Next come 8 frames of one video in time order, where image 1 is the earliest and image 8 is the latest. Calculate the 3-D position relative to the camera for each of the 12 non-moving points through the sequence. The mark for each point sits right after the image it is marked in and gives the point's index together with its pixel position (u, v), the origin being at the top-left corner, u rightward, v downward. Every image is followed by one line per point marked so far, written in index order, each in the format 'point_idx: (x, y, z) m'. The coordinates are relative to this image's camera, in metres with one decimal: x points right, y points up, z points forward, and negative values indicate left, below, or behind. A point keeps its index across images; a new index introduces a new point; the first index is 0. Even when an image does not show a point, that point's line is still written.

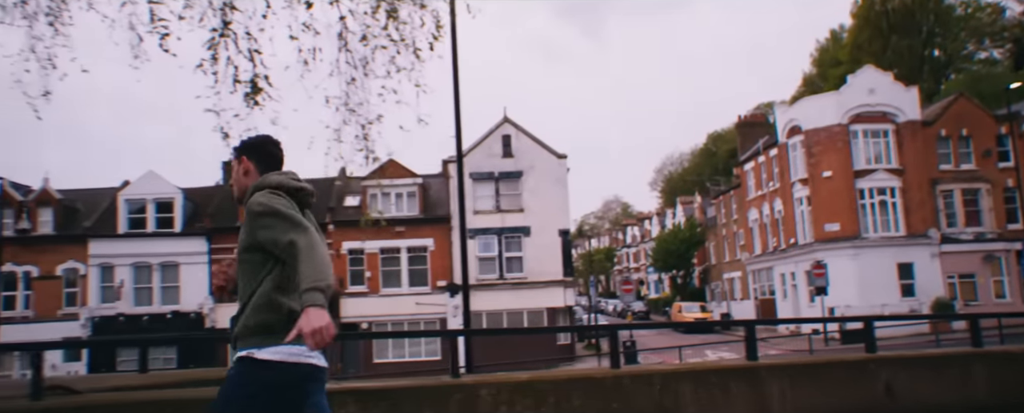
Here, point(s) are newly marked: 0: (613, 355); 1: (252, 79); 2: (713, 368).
0: (+0.8, -1.1, +5.7) m
1: (-2.7, +1.3, +7.6) m
2: (+1.5, -1.2, +5.8) m
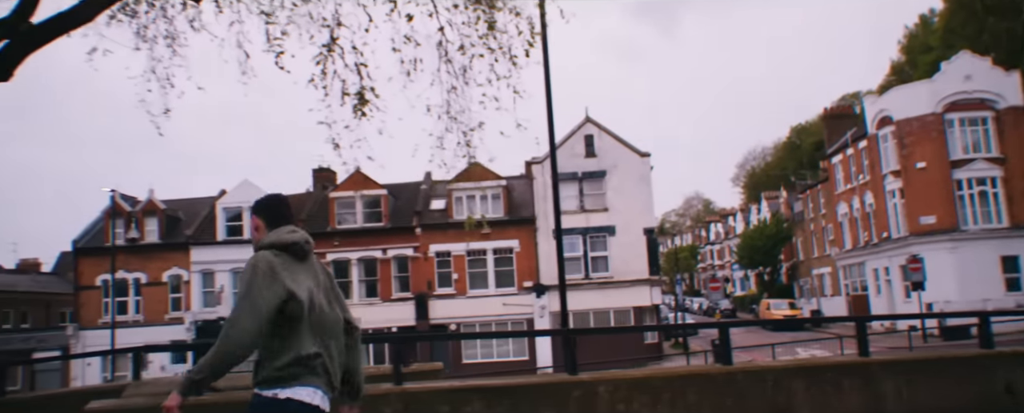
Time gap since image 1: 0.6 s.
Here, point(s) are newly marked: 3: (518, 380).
0: (+1.6, -1.1, +5.8) m
1: (-1.6, +1.2, +8.0) m
2: (+2.4, -1.2, +5.8) m
3: (+0.1, -1.2, +5.1) m
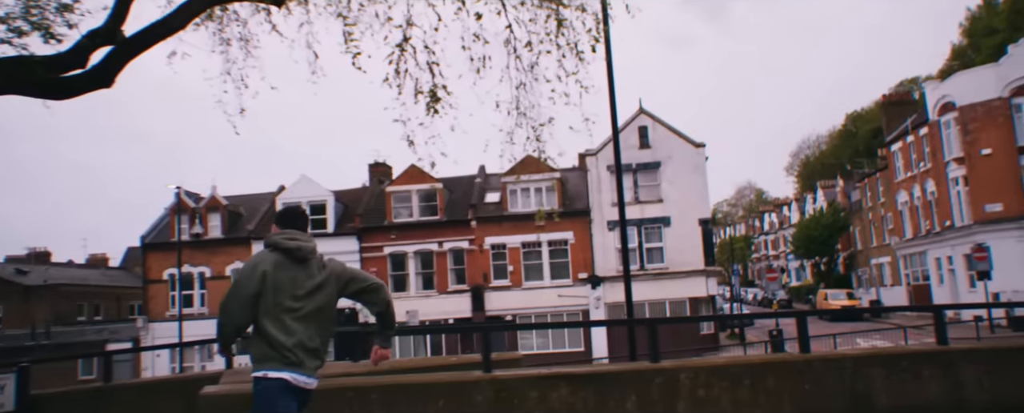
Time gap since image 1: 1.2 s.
0: (+2.3, -1.0, +5.8) m
1: (-0.9, +1.3, +8.2) m
2: (+3.0, -1.1, +5.8) m
3: (+0.6, -1.1, +5.3) m
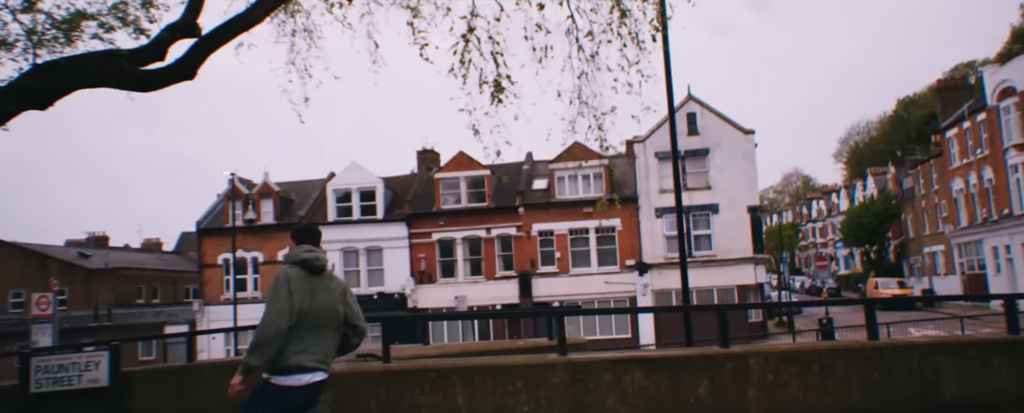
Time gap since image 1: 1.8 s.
0: (+2.8, -0.9, +5.9) m
1: (-0.2, +1.4, +8.4) m
2: (+3.6, -1.0, +5.8) m
3: (+1.2, -1.1, +5.4) m
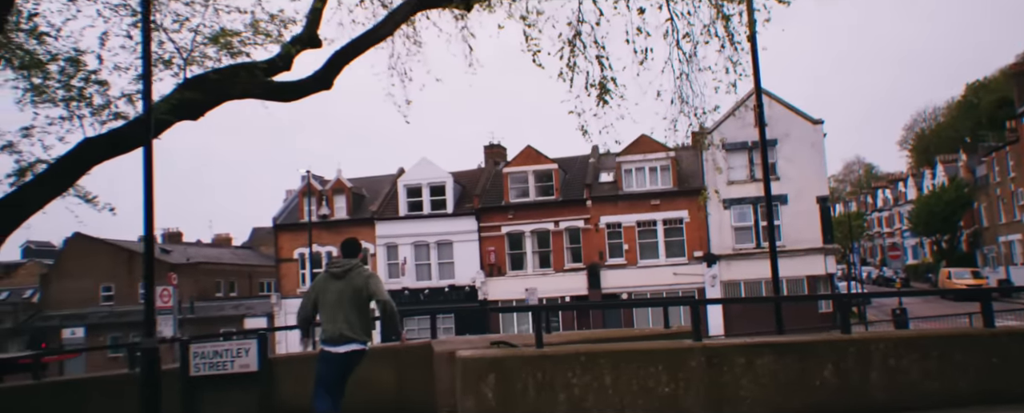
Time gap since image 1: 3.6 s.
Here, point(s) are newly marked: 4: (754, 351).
0: (+3.9, -0.9, +6.2) m
1: (+1.1, +1.5, +8.9) m
2: (+4.7, -1.0, +6.0) m
3: (+2.3, -1.0, +5.8) m
4: (+1.8, -1.1, +5.7) m
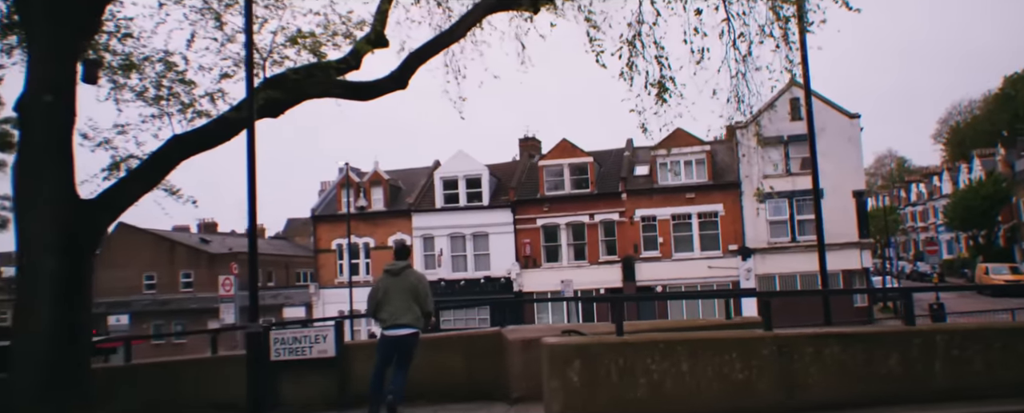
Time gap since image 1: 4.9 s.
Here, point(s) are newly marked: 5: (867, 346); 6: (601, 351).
0: (+4.6, -0.9, +6.4) m
1: (+1.8, +1.5, +9.2) m
2: (+5.3, -1.0, +6.2) m
3: (+2.9, -1.0, +6.1) m
4: (+2.5, -1.1, +6.0) m
5: (+2.8, -1.1, +6.0) m
6: (+0.7, -1.1, +5.7) m
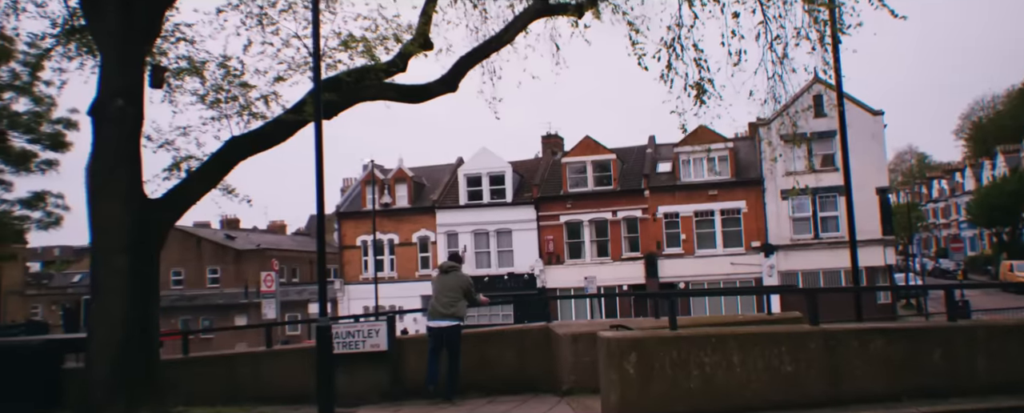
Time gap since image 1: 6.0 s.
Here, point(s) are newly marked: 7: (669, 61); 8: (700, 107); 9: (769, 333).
0: (+5.1, -0.9, +6.6) m
1: (+2.3, +1.6, +9.4) m
2: (+5.8, -1.0, +6.4) m
3: (+3.4, -1.0, +6.4) m
4: (+3.0, -1.1, +6.2) m
5: (+3.3, -1.1, +6.2) m
6: (+1.2, -1.1, +6.0) m
7: (+2.0, +1.8, +9.4) m
8: (+2.4, +1.3, +9.4) m
9: (+2.1, -1.0, +6.1) m
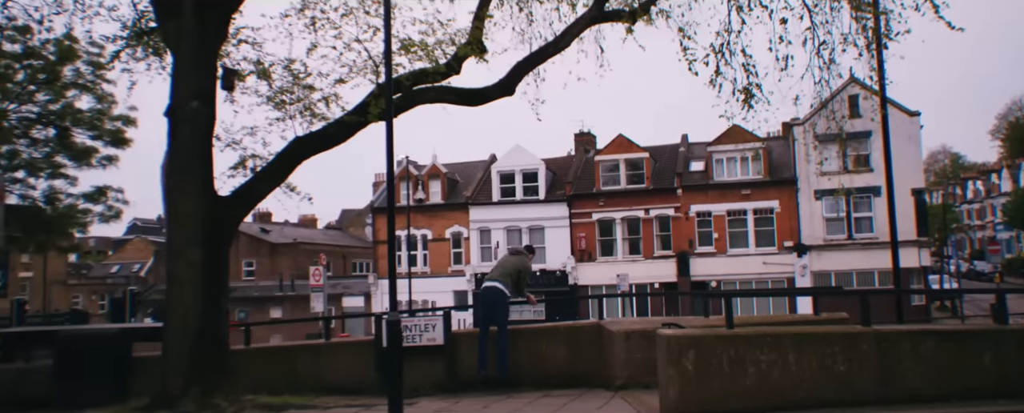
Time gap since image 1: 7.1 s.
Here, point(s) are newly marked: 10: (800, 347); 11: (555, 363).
0: (+5.6, -0.9, +6.7) m
1: (+3.0, +1.5, +9.6) m
2: (+6.4, -1.0, +6.5) m
3: (+3.9, -1.1, +6.5) m
4: (+3.5, -1.1, +6.4) m
5: (+3.8, -1.2, +6.4) m
6: (+1.7, -1.1, +6.3) m
7: (+2.7, +1.8, +9.6) m
8: (+3.0, +1.2, +9.6) m
9: (+2.6, -1.1, +6.3) m
10: (+2.4, -1.2, +6.3) m
11: (+0.5, -1.8, +8.4) m
